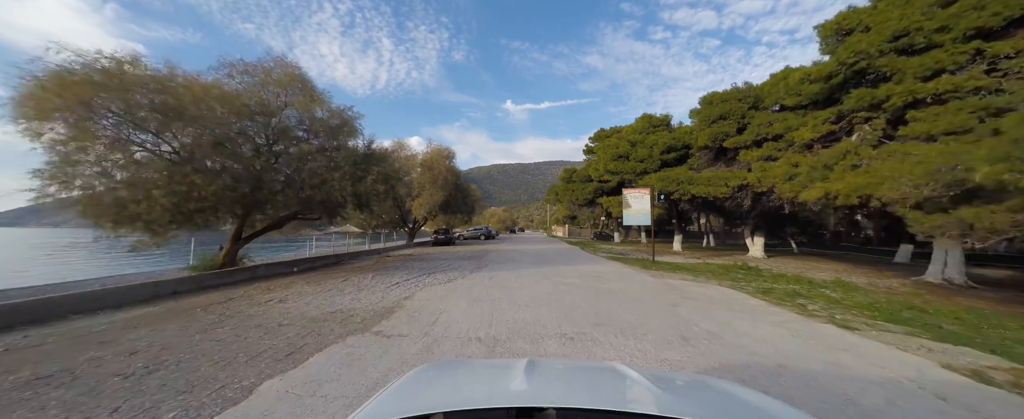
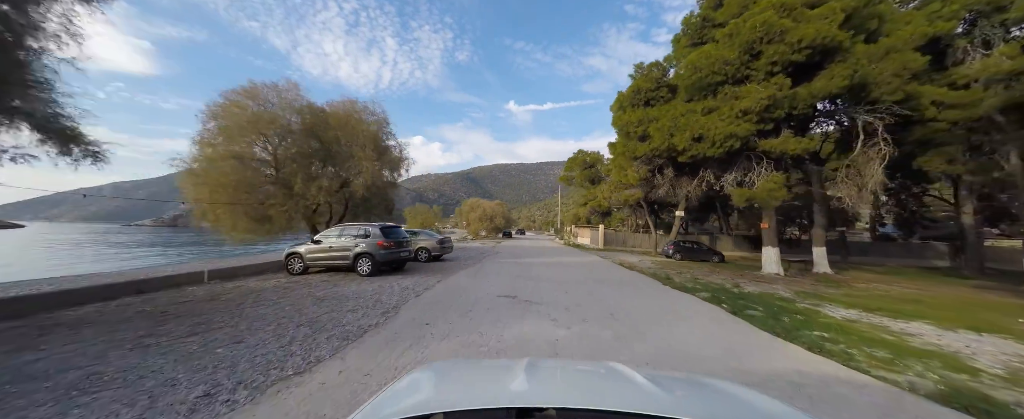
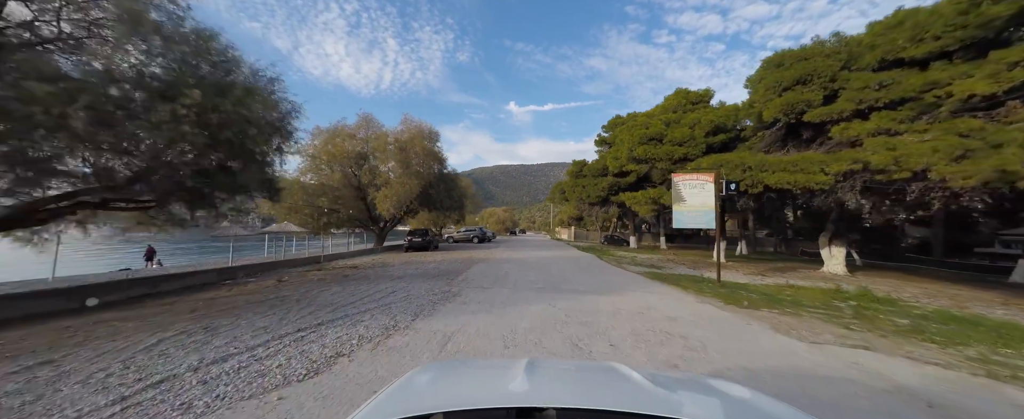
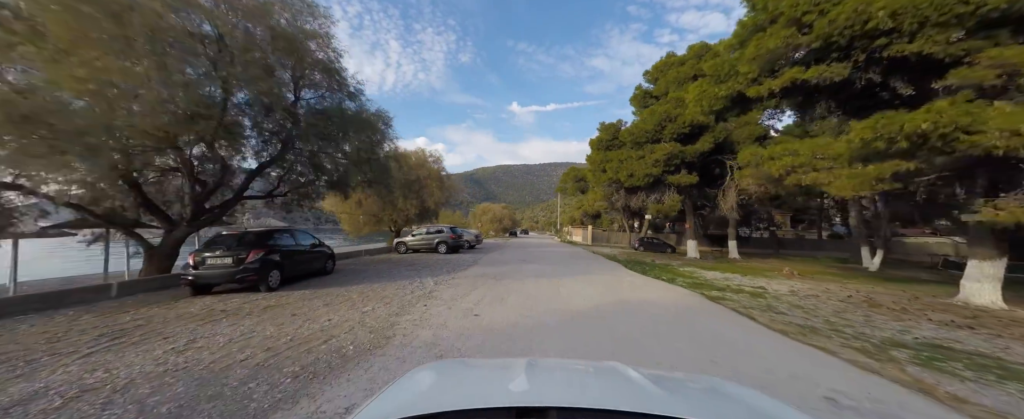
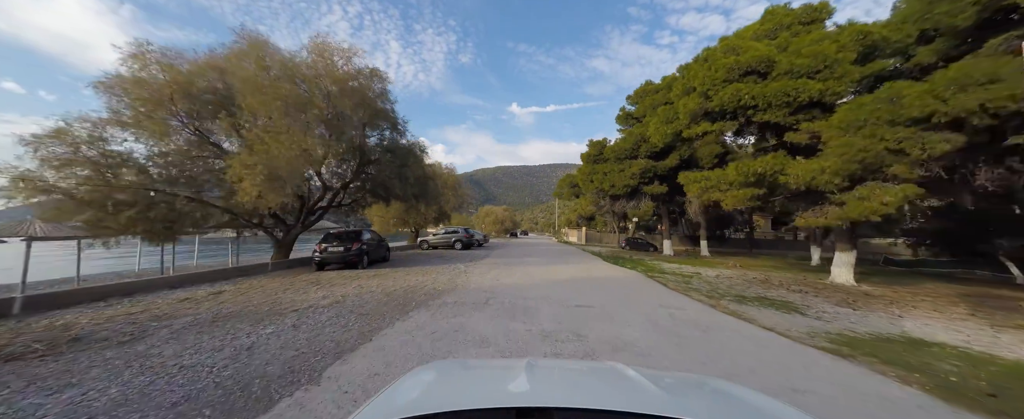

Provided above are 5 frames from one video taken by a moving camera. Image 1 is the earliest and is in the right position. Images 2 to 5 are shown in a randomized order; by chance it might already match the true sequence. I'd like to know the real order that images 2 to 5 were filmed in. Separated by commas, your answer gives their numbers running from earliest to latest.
3, 5, 4, 2
